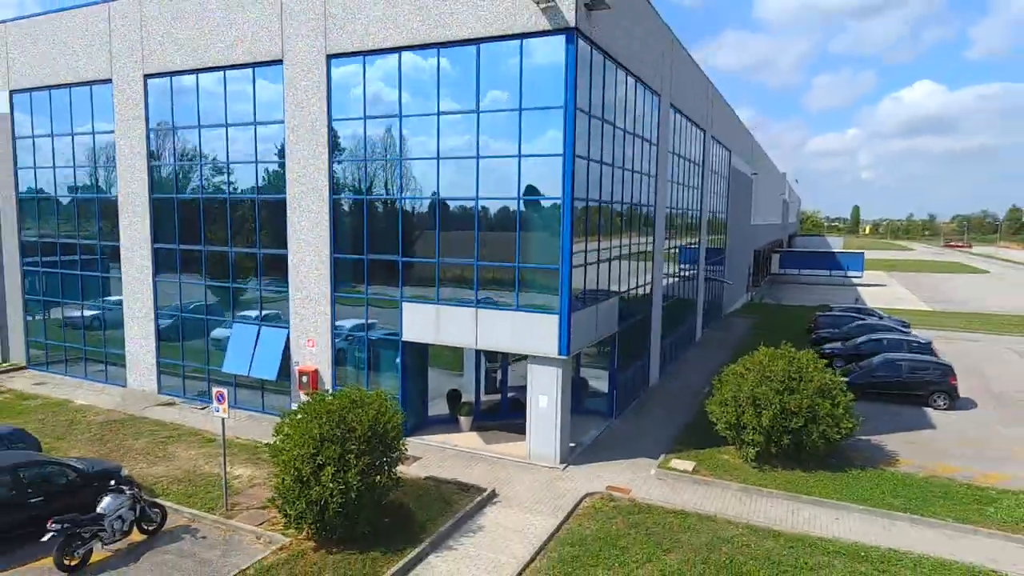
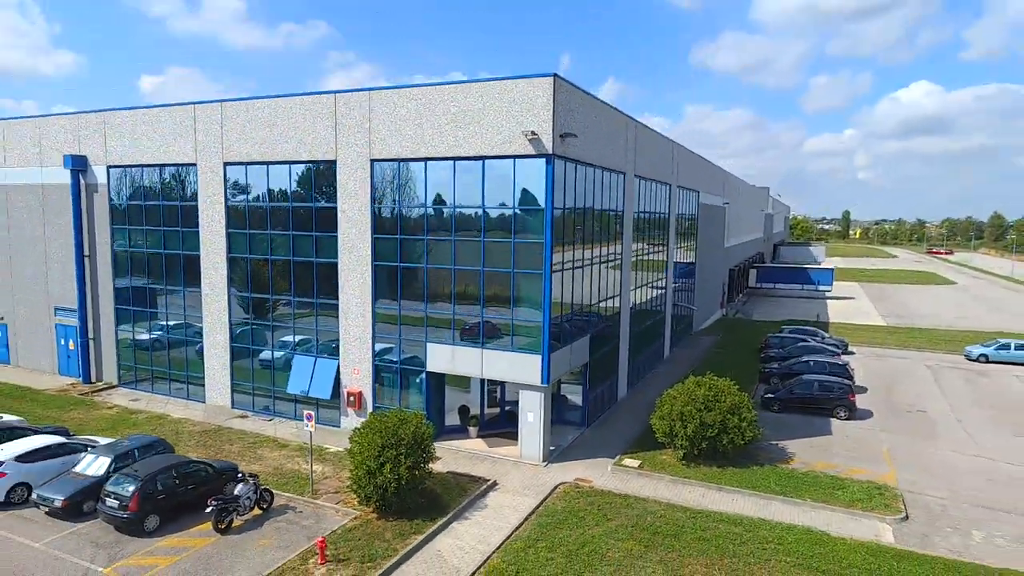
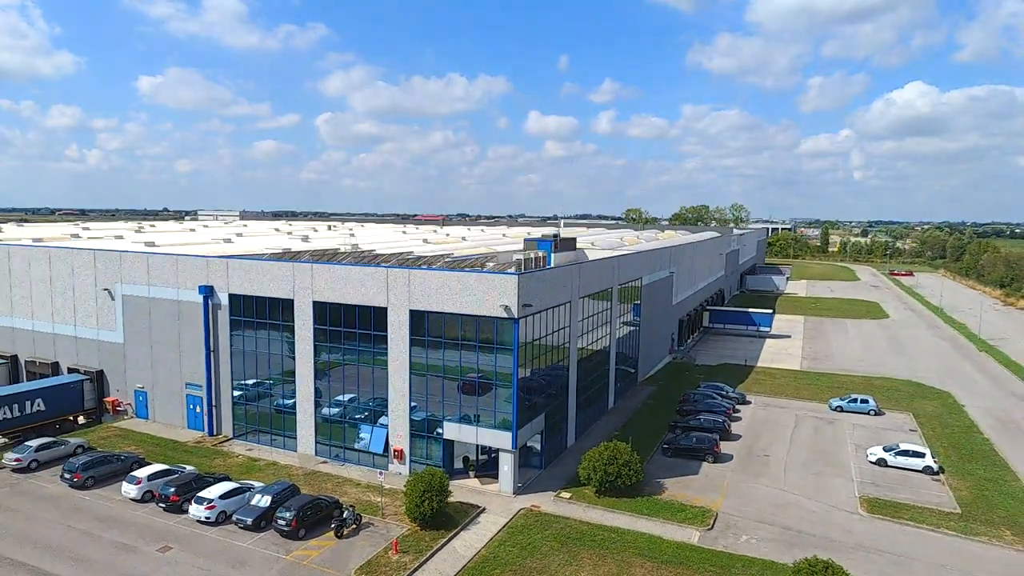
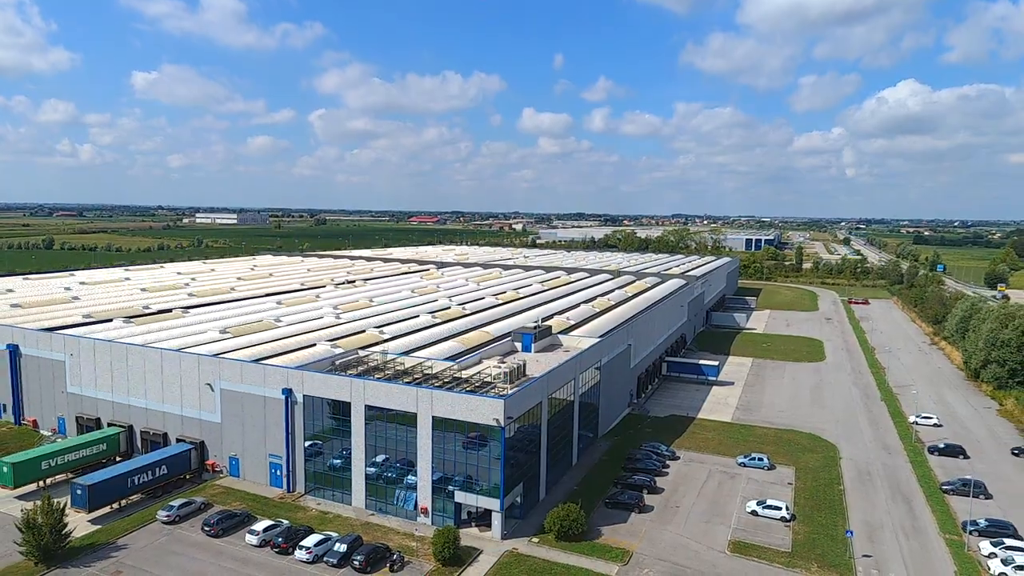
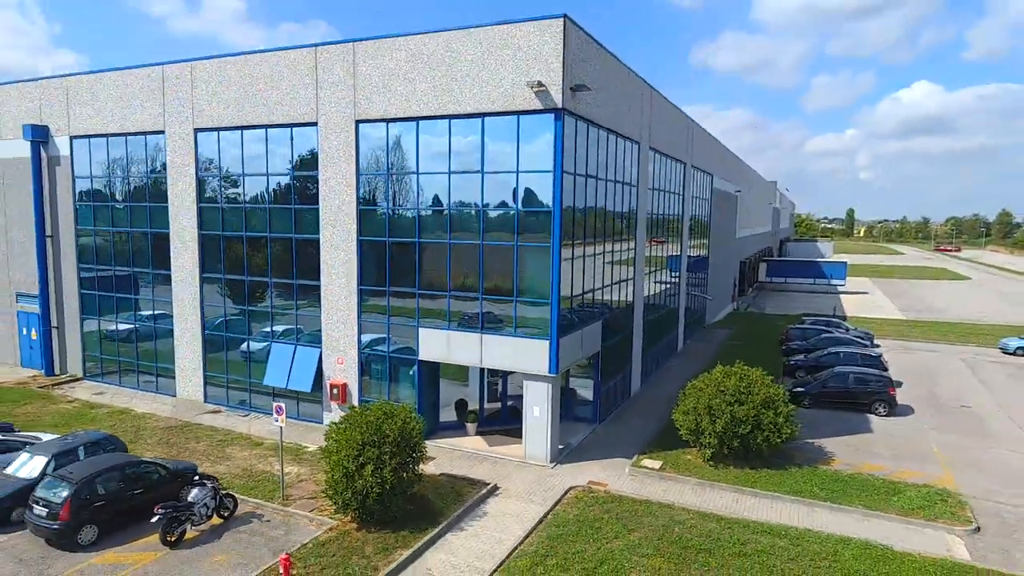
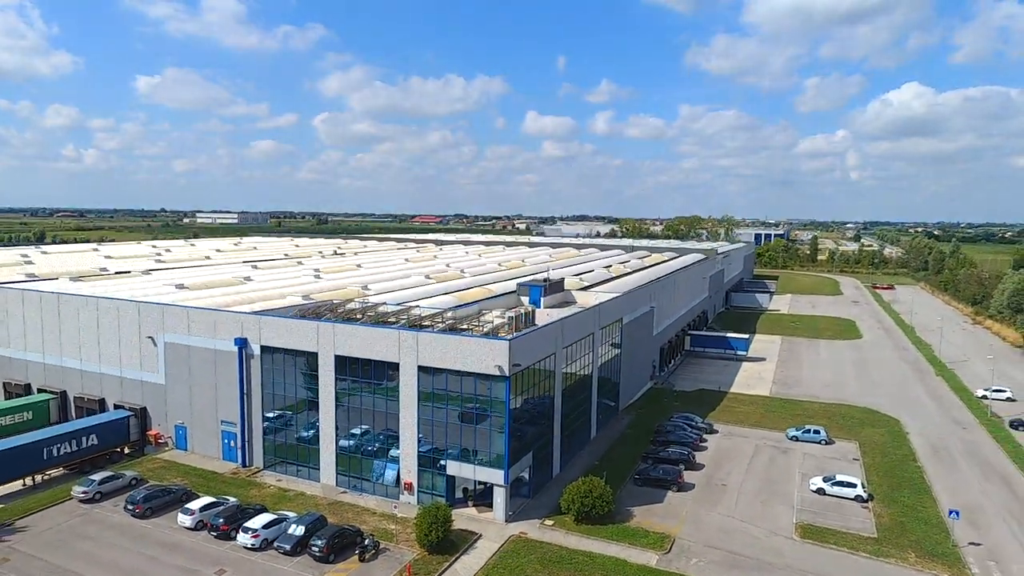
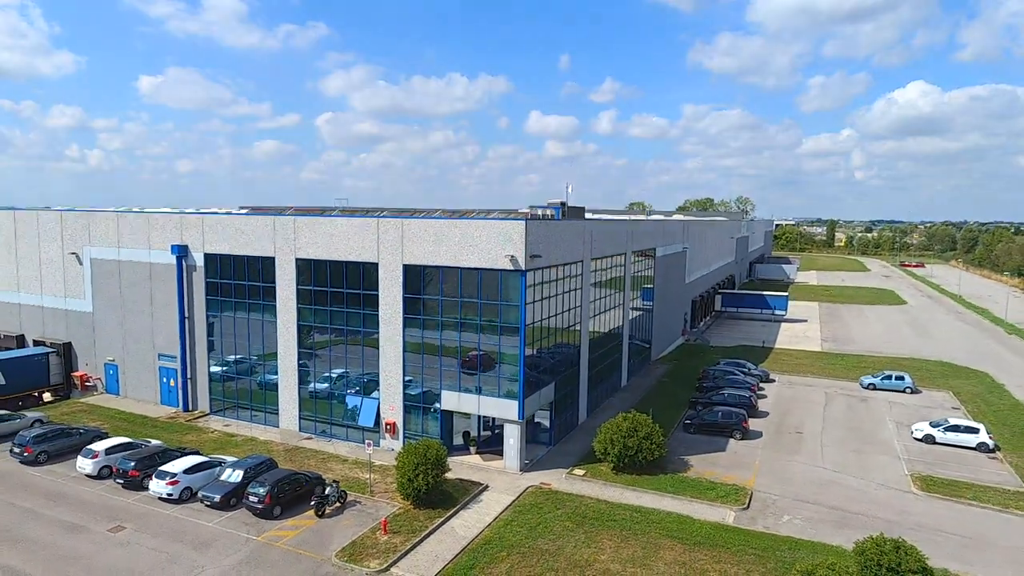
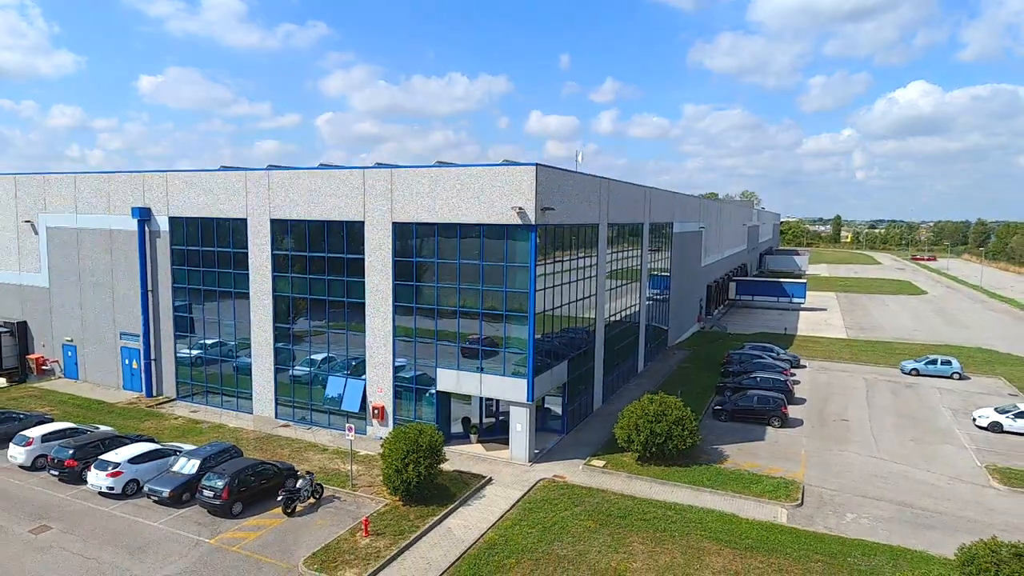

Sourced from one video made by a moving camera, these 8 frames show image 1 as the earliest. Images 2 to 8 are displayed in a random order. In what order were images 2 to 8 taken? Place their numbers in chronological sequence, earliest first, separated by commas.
5, 2, 8, 7, 3, 6, 4
